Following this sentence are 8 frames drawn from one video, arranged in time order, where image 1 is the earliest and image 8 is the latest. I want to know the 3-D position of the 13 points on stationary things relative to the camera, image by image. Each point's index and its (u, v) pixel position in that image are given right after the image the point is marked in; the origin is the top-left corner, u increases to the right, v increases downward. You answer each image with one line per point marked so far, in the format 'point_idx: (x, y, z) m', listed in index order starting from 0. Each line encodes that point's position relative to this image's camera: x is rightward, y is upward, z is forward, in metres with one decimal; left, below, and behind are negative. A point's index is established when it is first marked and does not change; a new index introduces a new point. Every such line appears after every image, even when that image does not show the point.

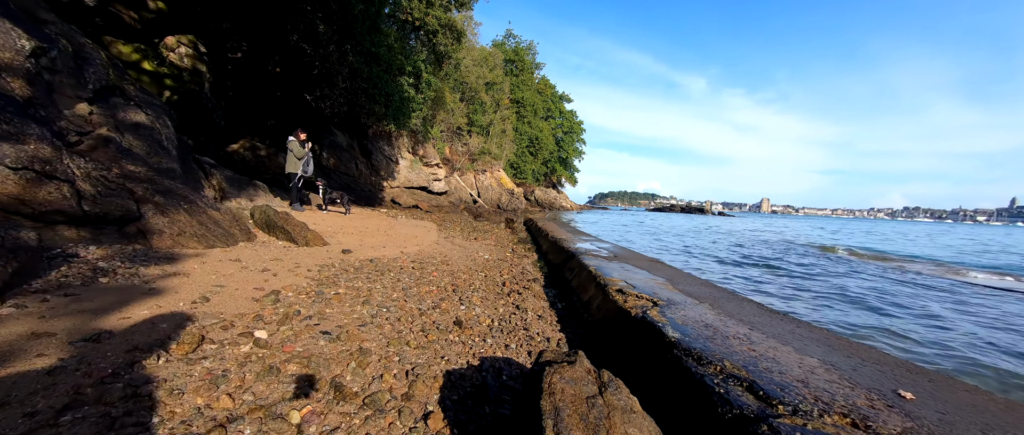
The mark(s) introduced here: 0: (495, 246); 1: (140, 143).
0: (-0.5, -0.8, +10.2) m
1: (-6.7, +1.3, +6.3) m
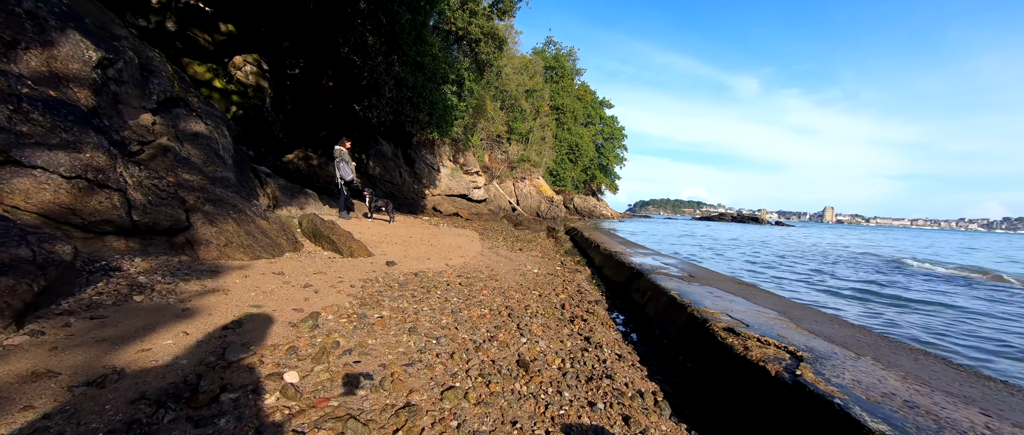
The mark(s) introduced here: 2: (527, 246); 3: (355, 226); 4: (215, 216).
0: (+0.8, -1.1, +9.5) m
1: (-5.7, +1.2, +6.3) m
2: (+0.5, -1.0, +12.0) m
3: (-4.5, -0.3, +10.1) m
4: (-4.1, 0.0, +4.9) m
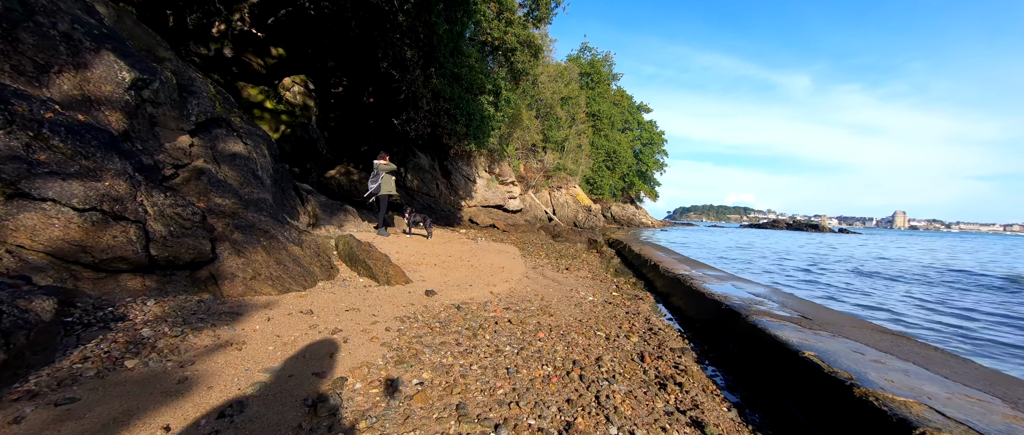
0: (+2.0, -1.5, +8.5) m
1: (-4.8, +0.8, +6.1) m
2: (+1.9, -1.5, +11.1) m
3: (-3.3, -0.8, +9.7) m
4: (-3.4, -0.3, +4.4) m
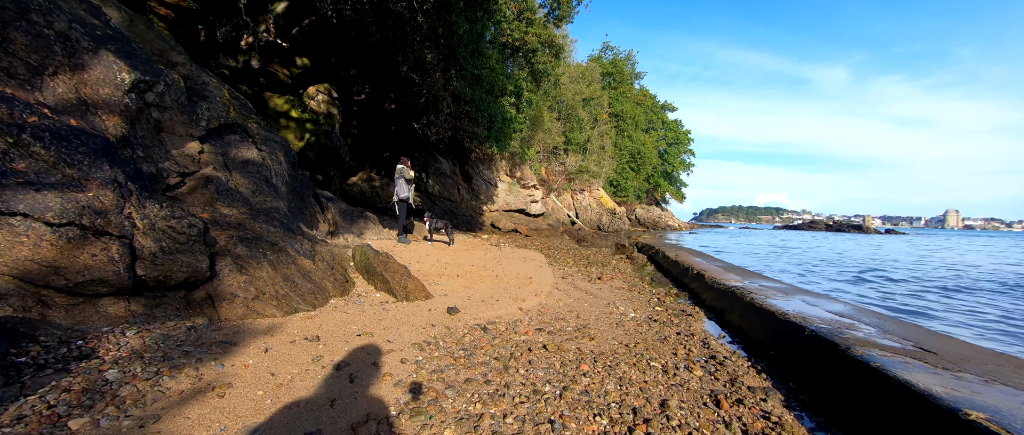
0: (+2.6, -1.7, +7.8) m
1: (-4.4, +0.6, +5.7) m
2: (+2.7, -1.6, +10.3) m
3: (-2.6, -1.0, +9.2) m
4: (-3.0, -0.5, +4.0) m
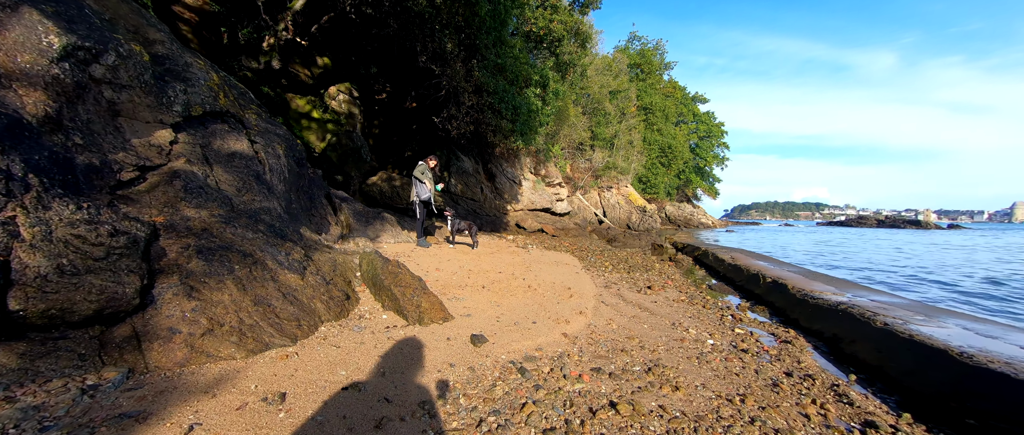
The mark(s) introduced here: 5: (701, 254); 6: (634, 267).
0: (+3.3, -1.6, +6.3) m
1: (-3.8, +0.6, +4.8) m
2: (+3.5, -1.6, +8.8) m
3: (-1.8, -1.0, +8.1) m
4: (-2.6, -0.5, +3.0) m
5: (+7.5, -1.4, +13.8) m
6: (+3.9, -1.6, +11.1) m
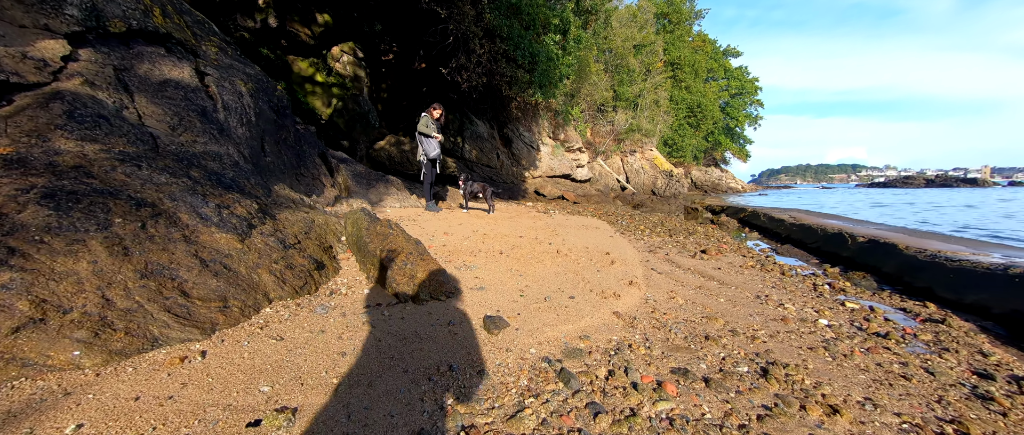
0: (+3.6, -0.8, +5.0) m
1: (-3.6, +1.1, +3.6) m
2: (+4.0, -0.5, +7.4) m
3: (-1.4, -0.1, +6.9) m
4: (-2.4, -0.1, +1.8) m
5: (+8.2, +0.1, +12.2) m
6: (+4.5, -0.3, +9.7) m
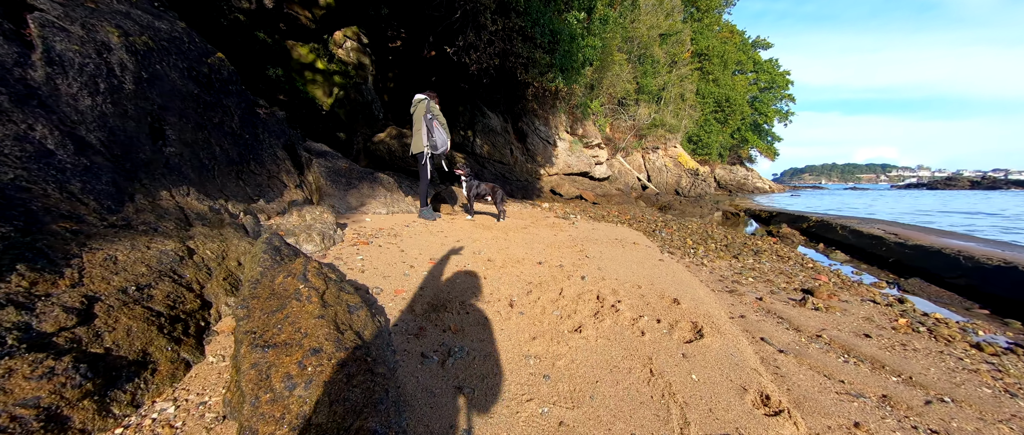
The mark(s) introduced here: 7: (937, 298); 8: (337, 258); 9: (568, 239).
0: (+3.8, -1.1, +3.0) m
1: (-3.5, +0.9, +1.8) m
2: (+4.2, -0.8, +5.4) m
3: (-1.2, -0.3, +5.1) m
4: (-2.4, -0.3, 0.0) m
5: (+8.6, -0.2, +10.0) m
6: (+4.8, -0.6, +7.6) m
7: (+5.6, -1.0, +4.6) m
8: (-1.9, -0.4, +3.8) m
9: (+1.2, -0.4, +6.9) m
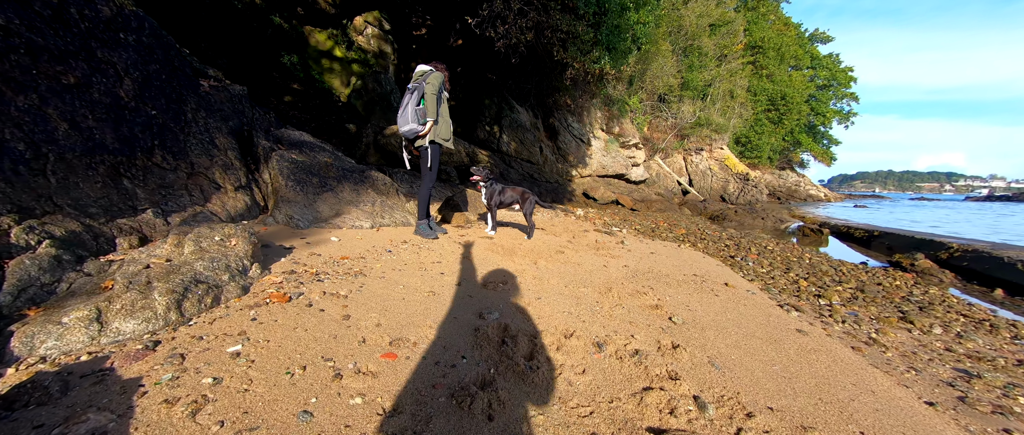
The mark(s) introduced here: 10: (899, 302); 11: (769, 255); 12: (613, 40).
0: (+3.9, -1.5, +0.5) m
1: (-3.4, +0.7, 0.0) m
2: (+4.5, -1.3, +3.0) m
3: (-0.9, -0.6, +3.1) m
4: (-2.5, -0.6, -1.9) m
5: (+9.2, -0.8, +7.2) m
6: (+5.3, -1.1, +5.1) m
7: (+5.8, -1.5, +2.1) m
8: (-1.7, -0.7, +1.8) m
9: (+1.6, -0.7, +4.7) m
10: (+5.4, -1.1, +4.8) m
11: (+5.9, -0.8, +8.0) m
12: (+2.9, +5.2, +10.2) m
